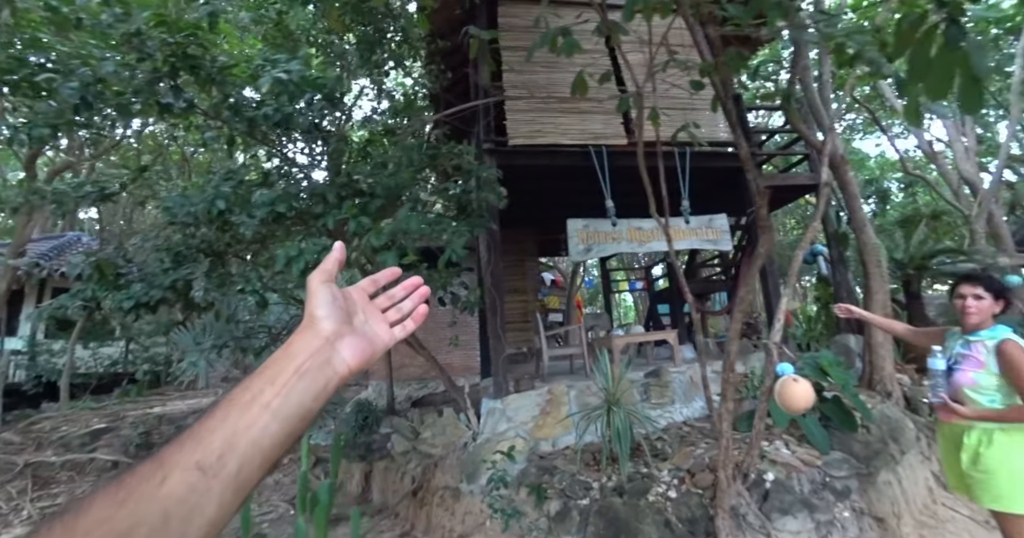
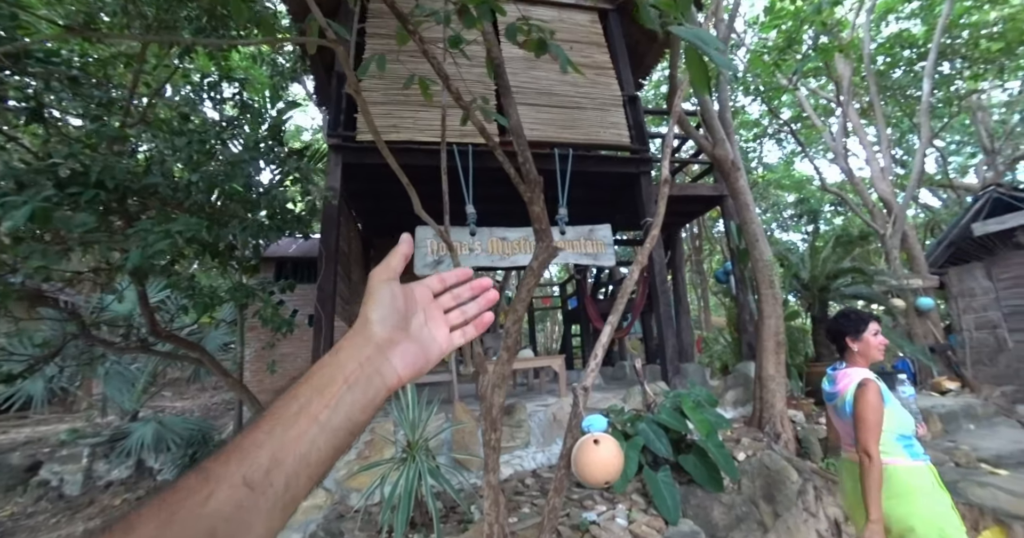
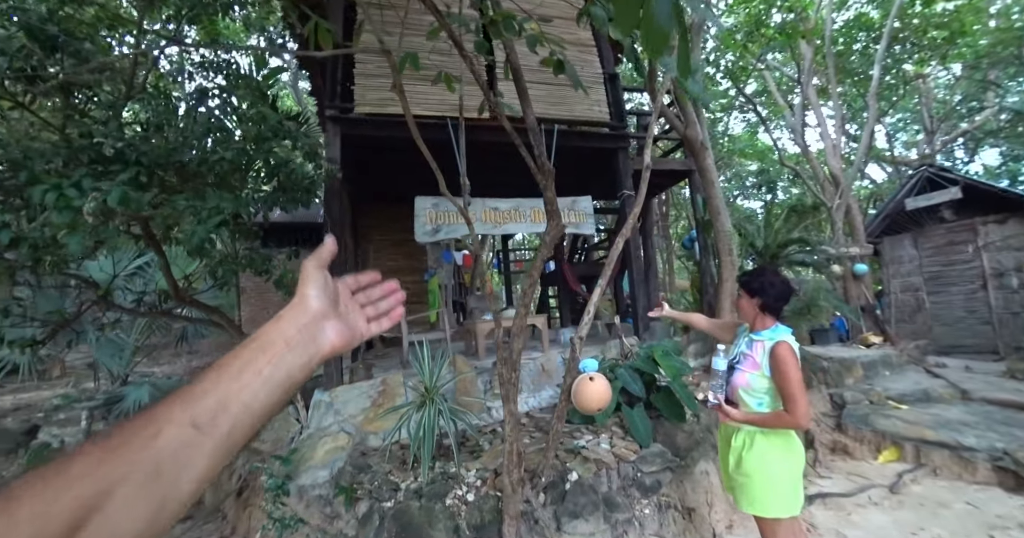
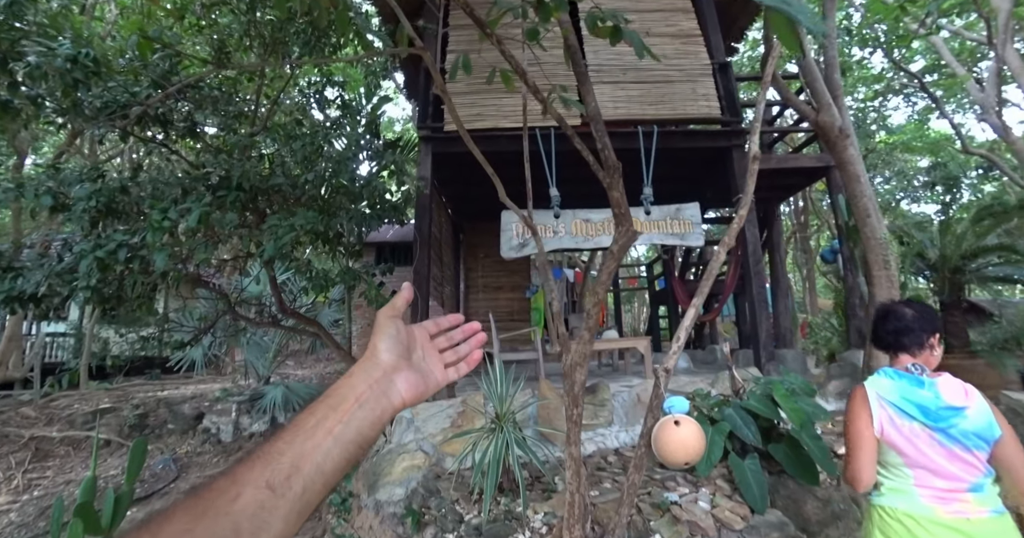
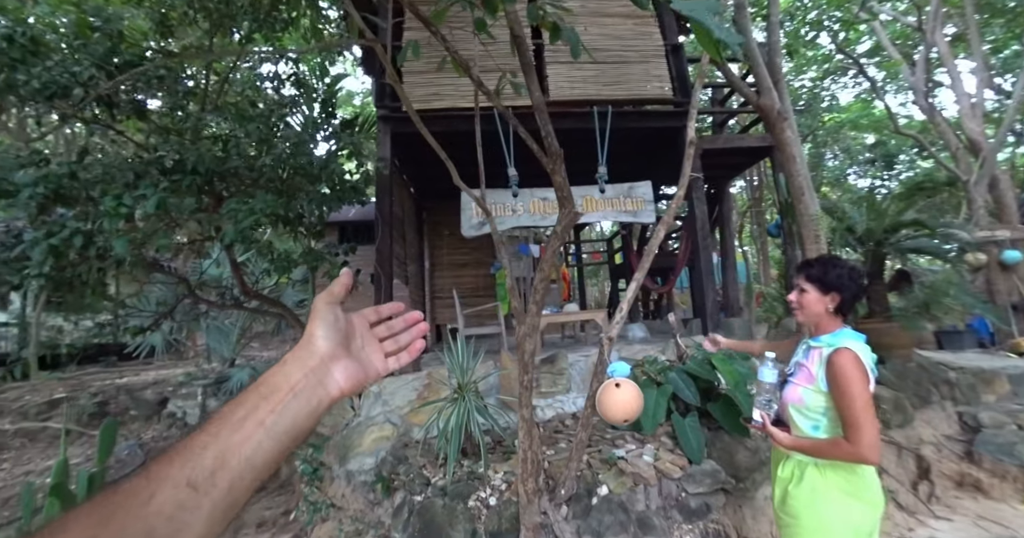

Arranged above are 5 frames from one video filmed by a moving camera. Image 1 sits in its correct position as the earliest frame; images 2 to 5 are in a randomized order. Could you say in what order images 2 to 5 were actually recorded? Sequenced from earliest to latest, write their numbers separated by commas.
3, 5, 4, 2
